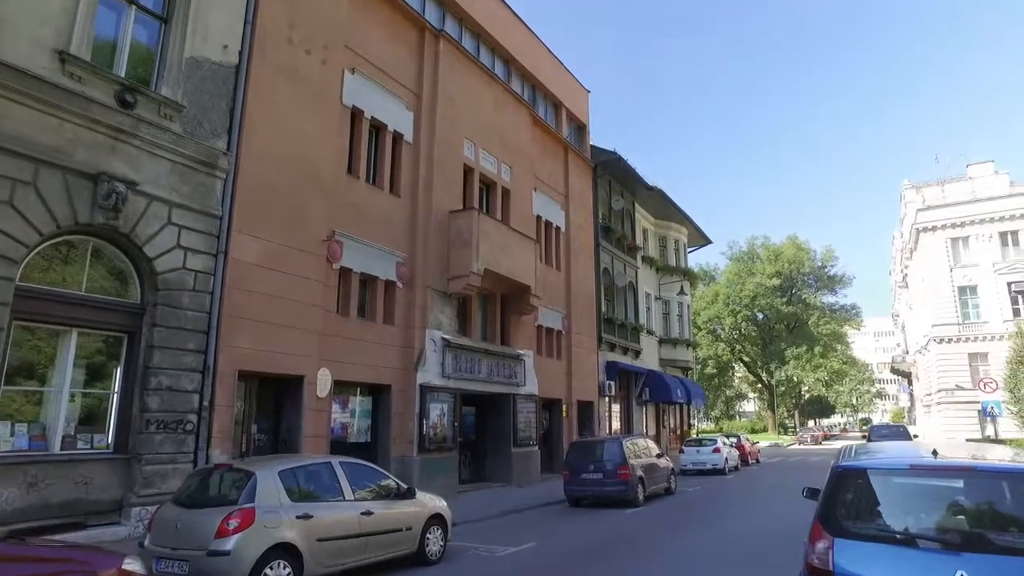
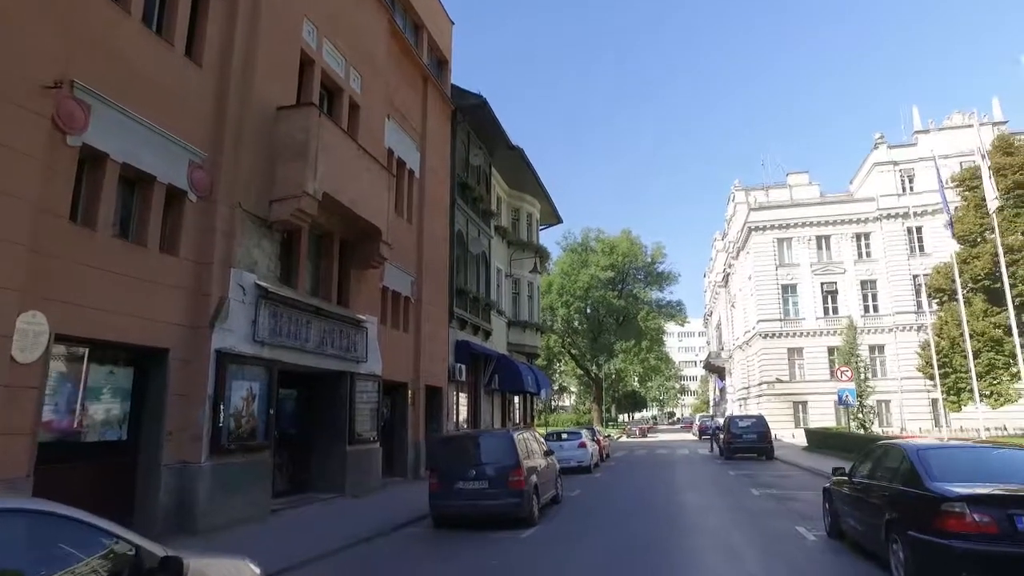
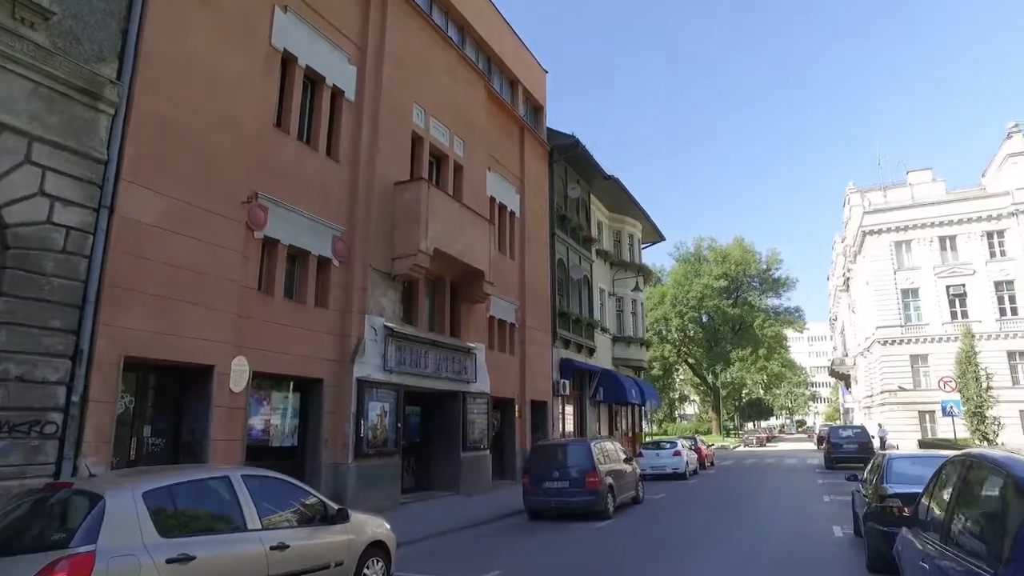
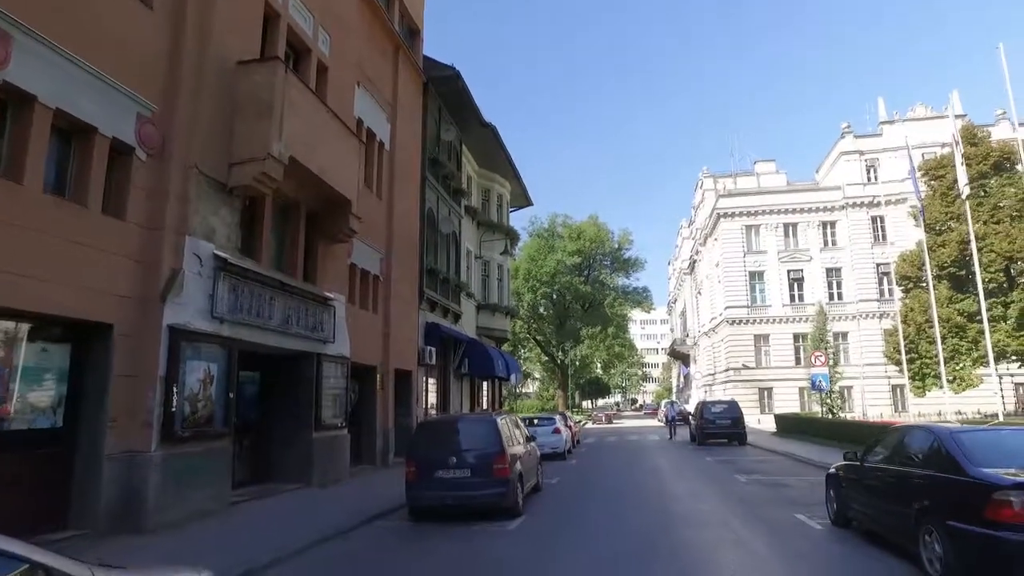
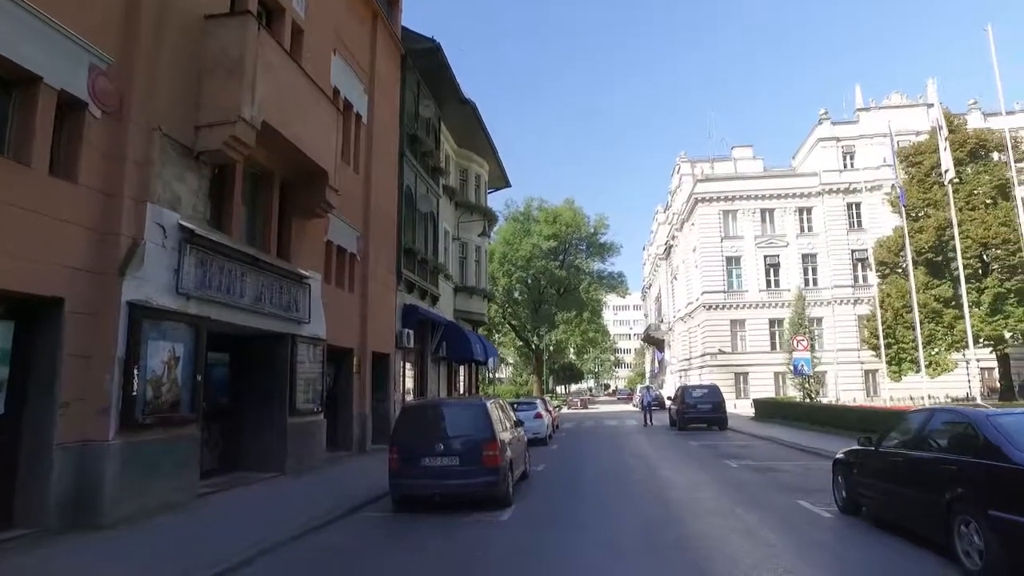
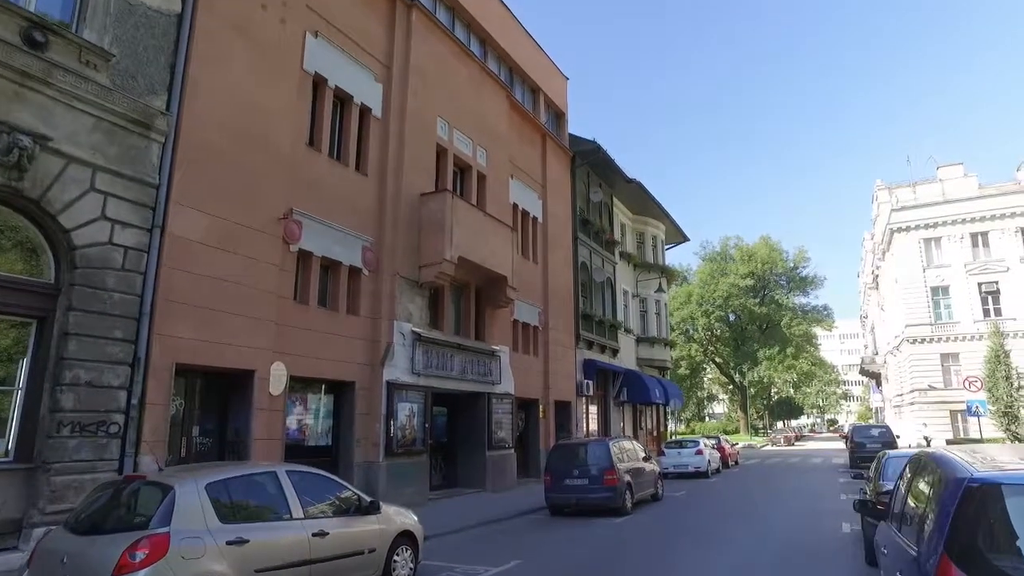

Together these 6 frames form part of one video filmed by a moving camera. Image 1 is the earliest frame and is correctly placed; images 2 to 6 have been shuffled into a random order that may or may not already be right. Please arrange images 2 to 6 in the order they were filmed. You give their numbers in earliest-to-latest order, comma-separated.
6, 3, 2, 4, 5
